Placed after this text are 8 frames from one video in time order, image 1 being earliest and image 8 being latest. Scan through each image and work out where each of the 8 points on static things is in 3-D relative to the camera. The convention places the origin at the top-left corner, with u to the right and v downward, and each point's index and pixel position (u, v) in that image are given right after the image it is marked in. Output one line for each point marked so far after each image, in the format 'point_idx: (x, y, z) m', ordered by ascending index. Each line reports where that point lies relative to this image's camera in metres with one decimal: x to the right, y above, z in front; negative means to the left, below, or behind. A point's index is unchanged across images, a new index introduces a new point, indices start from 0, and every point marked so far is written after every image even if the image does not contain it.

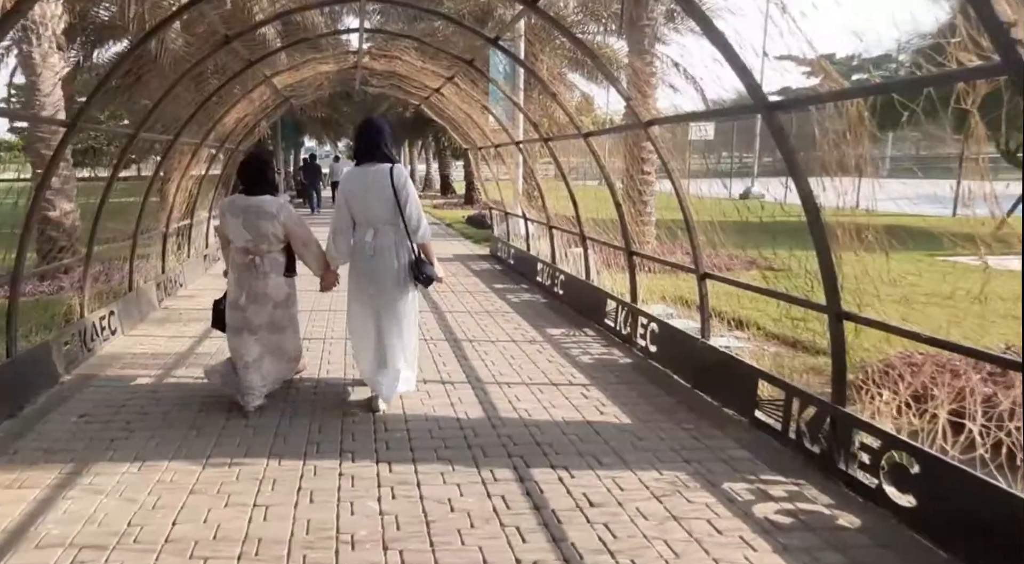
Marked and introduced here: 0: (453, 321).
0: (-0.6, -0.4, +9.7) m
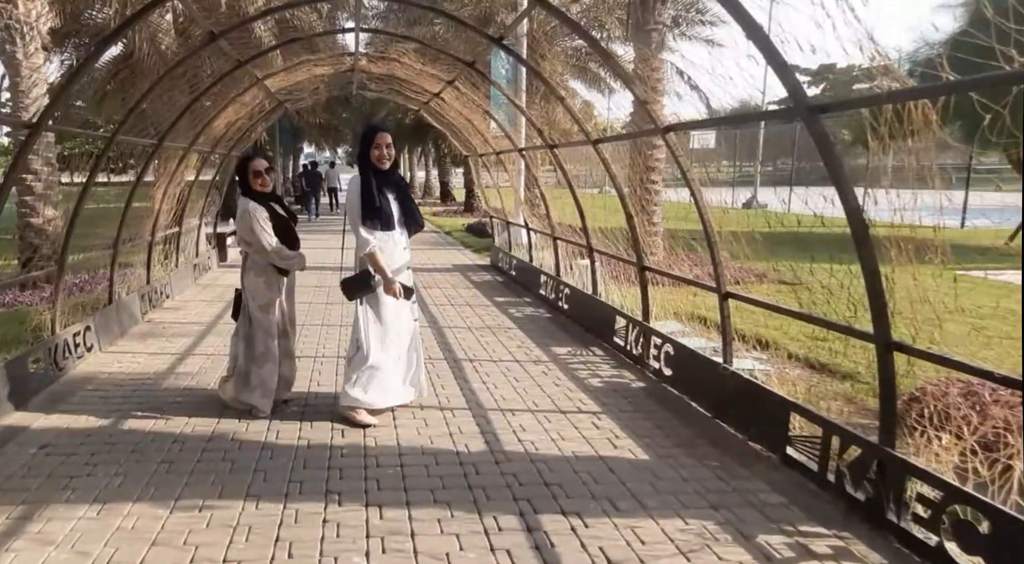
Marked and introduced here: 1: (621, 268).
0: (-0.6, -0.6, +9.2) m
1: (+1.2, +0.1, +9.6) m
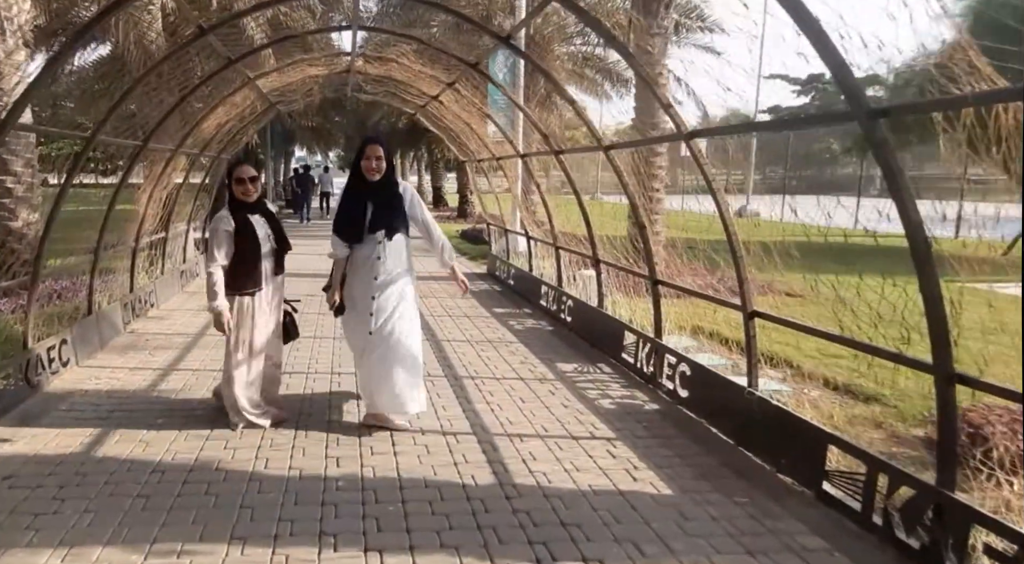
0: (-0.6, -0.7, +8.7) m
1: (+1.2, 0.0, +9.1) m
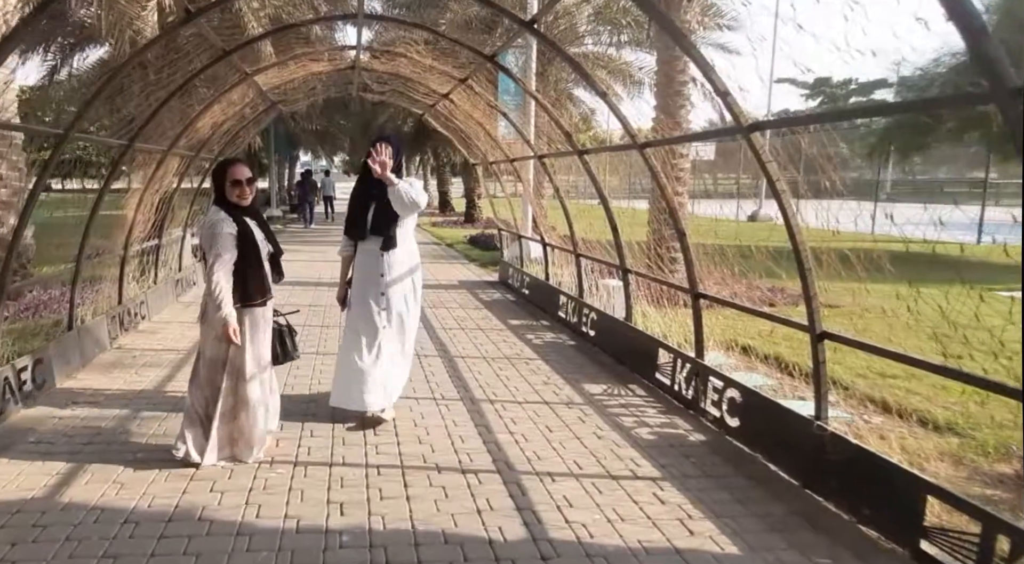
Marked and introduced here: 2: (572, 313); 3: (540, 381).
0: (-0.4, -0.8, +8.0) m
1: (+1.4, -0.1, +8.4) m
2: (+0.7, -0.3, +10.0) m
3: (+0.2, -0.8, +7.5) m
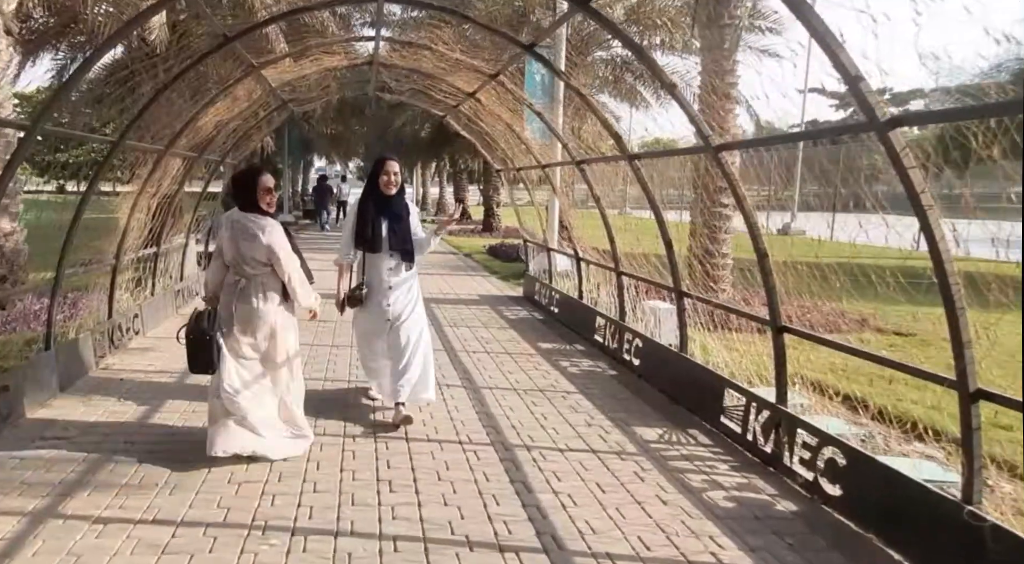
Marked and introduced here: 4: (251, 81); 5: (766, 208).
0: (-0.1, -0.9, +6.9) m
1: (+1.7, -0.3, +7.3) m
2: (+1.0, -0.6, +9.0) m
3: (+0.5, -1.0, +6.5) m
4: (-2.7, +2.1, +9.5) m
5: (+1.7, +0.5, +5.8) m
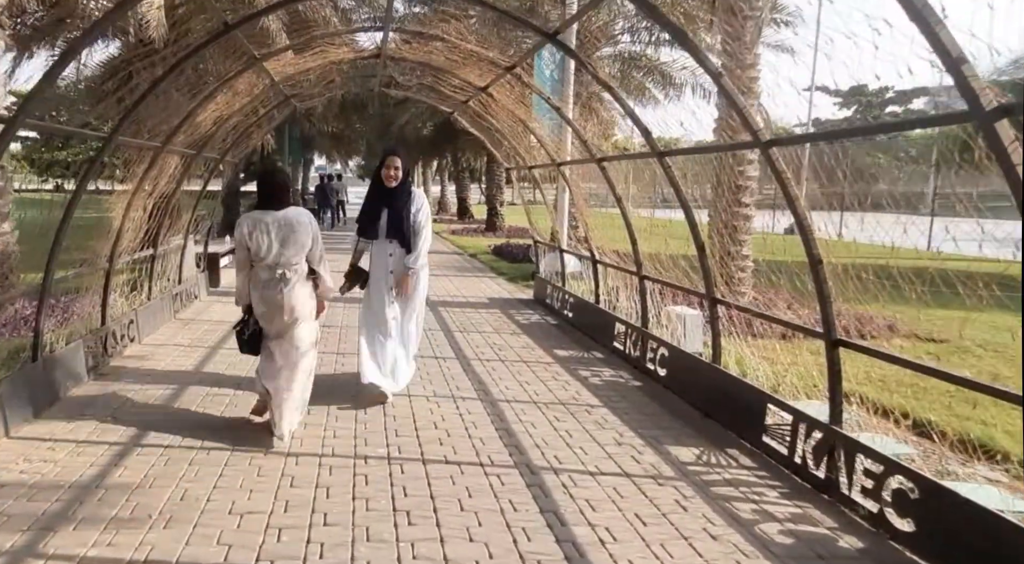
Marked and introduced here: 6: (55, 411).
0: (0.0, -1.0, +6.5) m
1: (+1.8, -0.3, +6.8) m
2: (+1.1, -0.6, +8.5) m
3: (+0.7, -1.0, +6.0) m
4: (-2.6, +2.1, +9.0) m
5: (+1.8, +0.4, +5.3) m
6: (-3.3, -0.9, +6.4) m
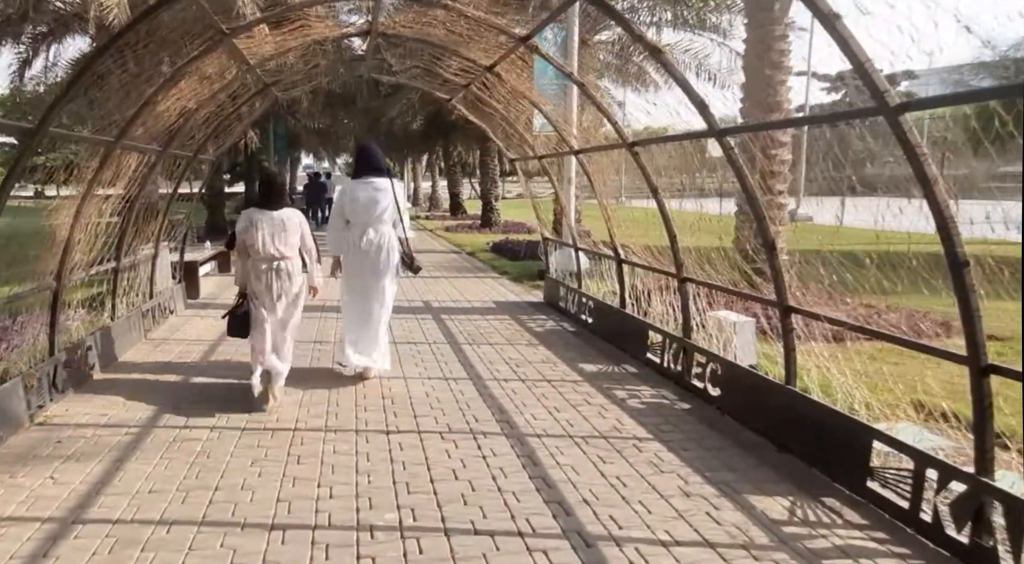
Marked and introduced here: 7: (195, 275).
0: (+0.2, -1.1, +5.3) m
1: (+2.0, -0.4, +5.7) m
2: (+1.3, -0.6, +7.3) m
3: (+0.9, -1.1, +4.8) m
4: (-2.5, +1.9, +7.8) m
5: (+2.0, +0.4, +4.1) m
6: (-3.1, -1.1, +5.2) m
7: (-4.3, +0.1, +12.3) m
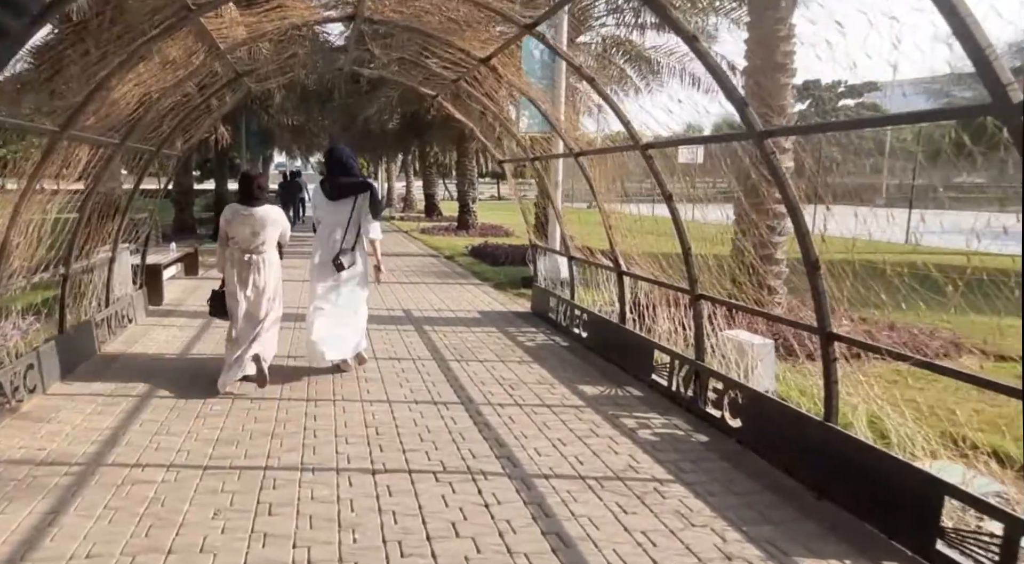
0: (+0.3, -1.2, +4.6) m
1: (+2.0, -0.5, +5.0) m
2: (+1.3, -0.7, +6.6) m
3: (+0.9, -1.2, +4.1) m
4: (-2.5, +1.9, +7.0) m
5: (+2.1, +0.3, +3.5) m
6: (-3.0, -1.1, +4.4) m
7: (-4.5, 0.0, +11.4) m
